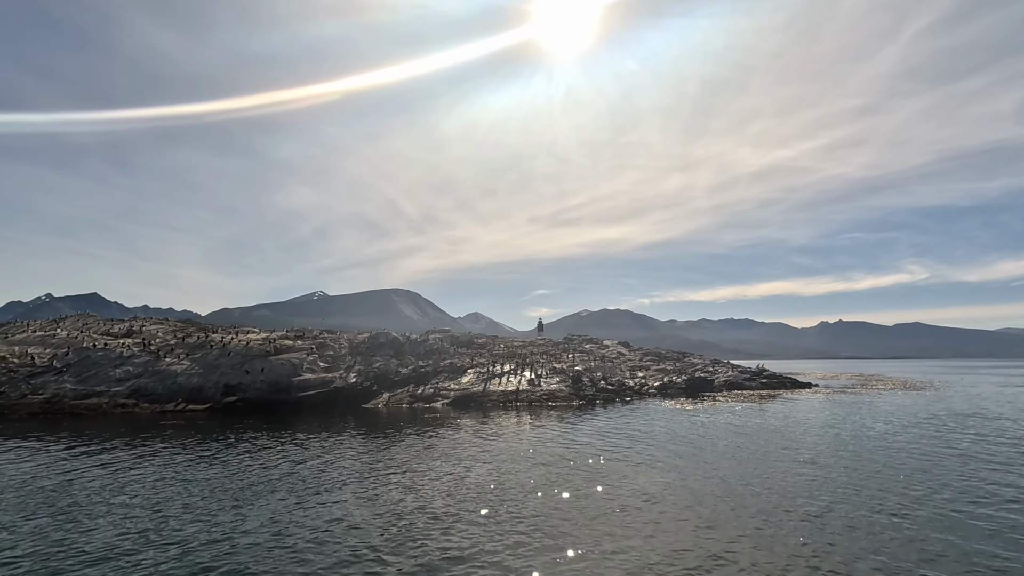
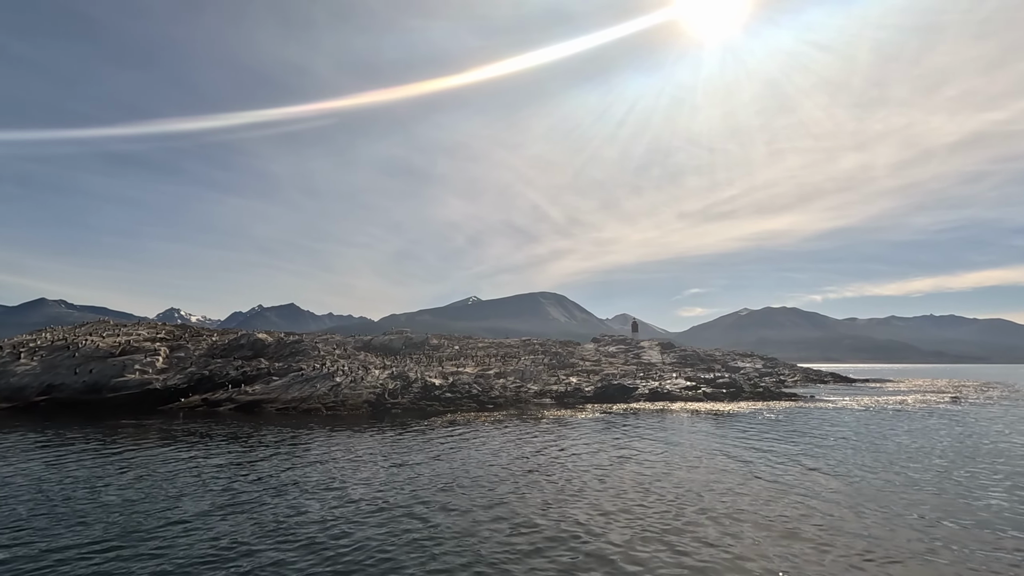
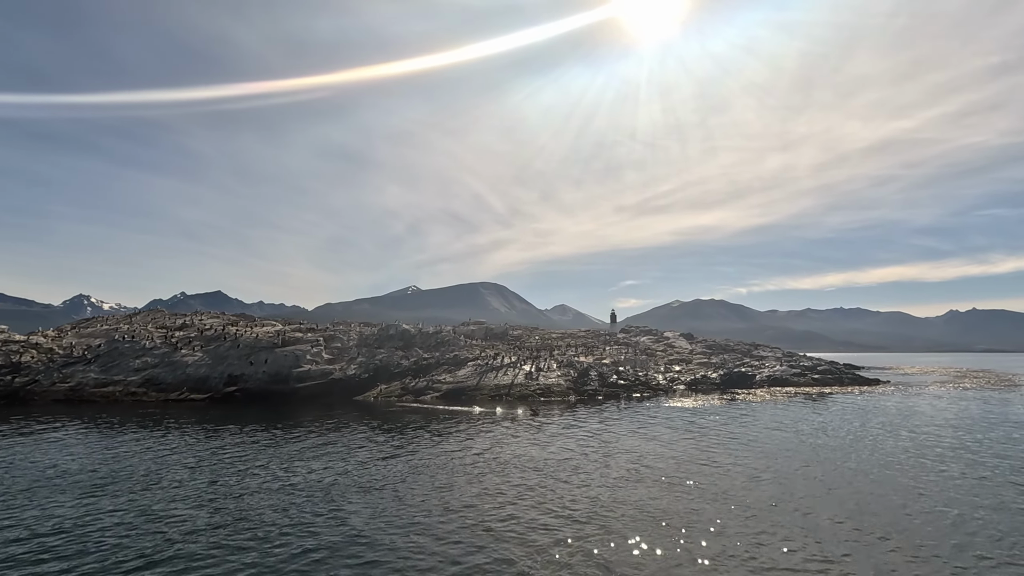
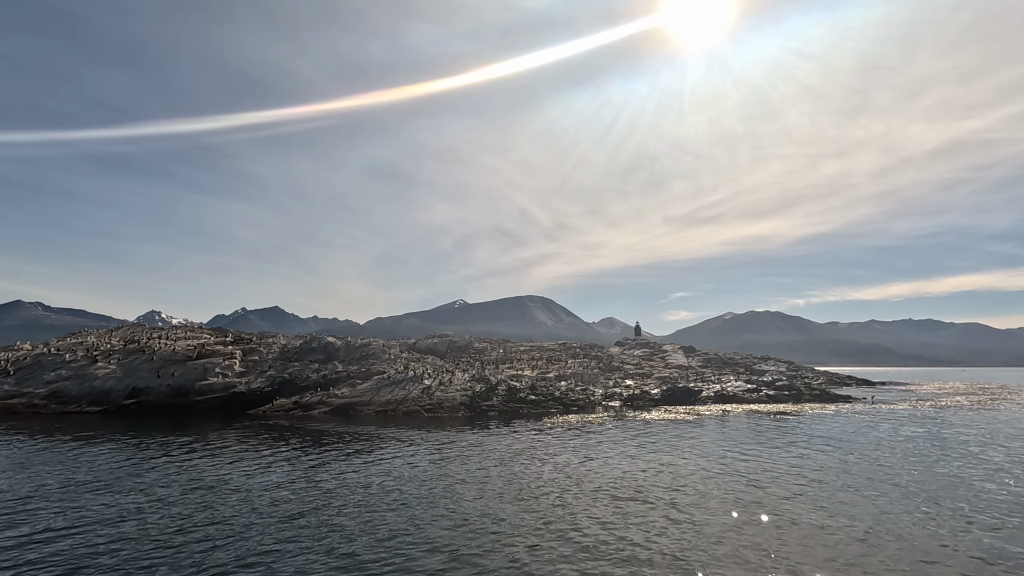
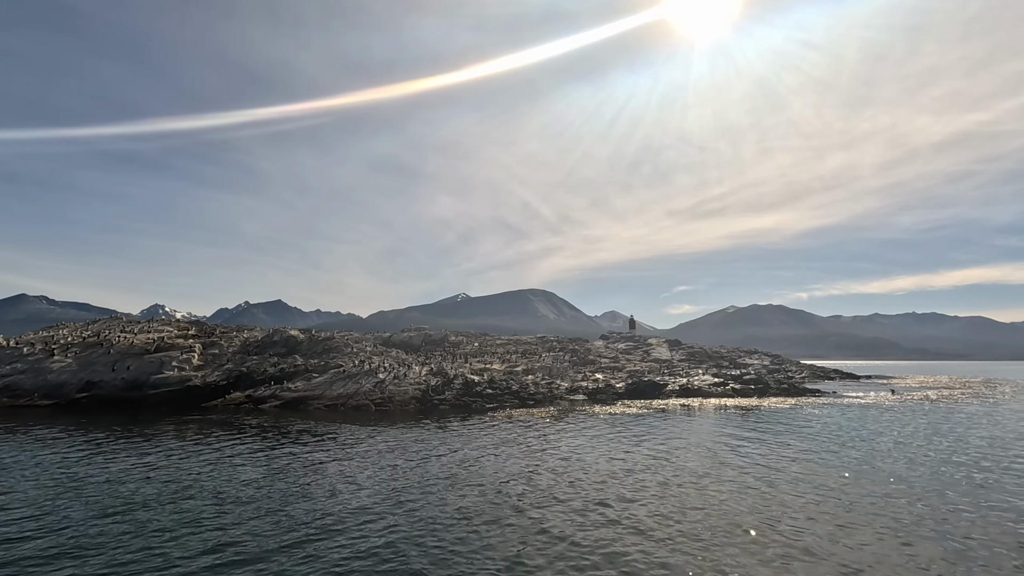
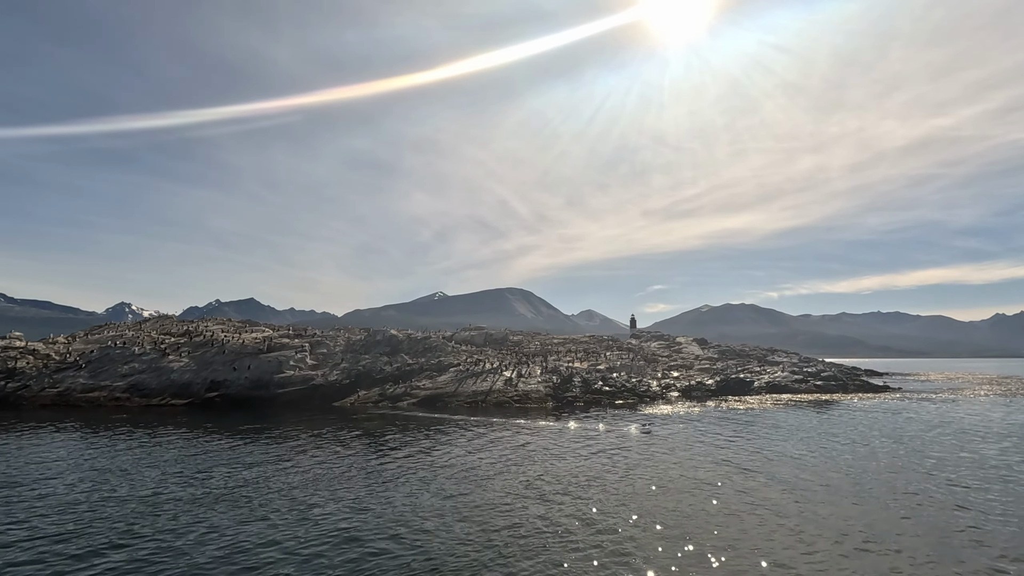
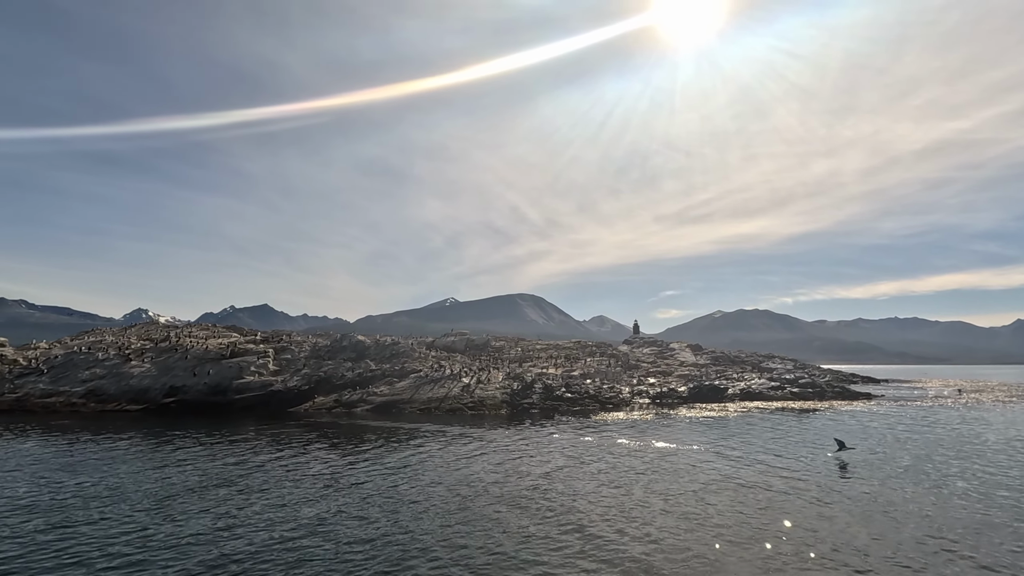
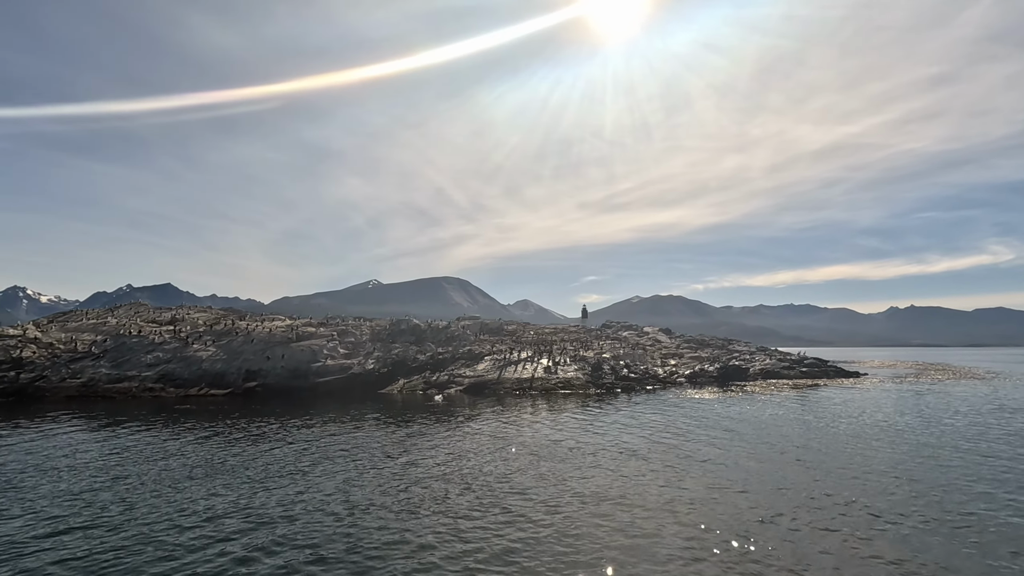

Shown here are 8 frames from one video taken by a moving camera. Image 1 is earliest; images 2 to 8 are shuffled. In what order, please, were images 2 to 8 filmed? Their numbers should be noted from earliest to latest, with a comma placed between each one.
8, 3, 6, 7, 4, 5, 2
